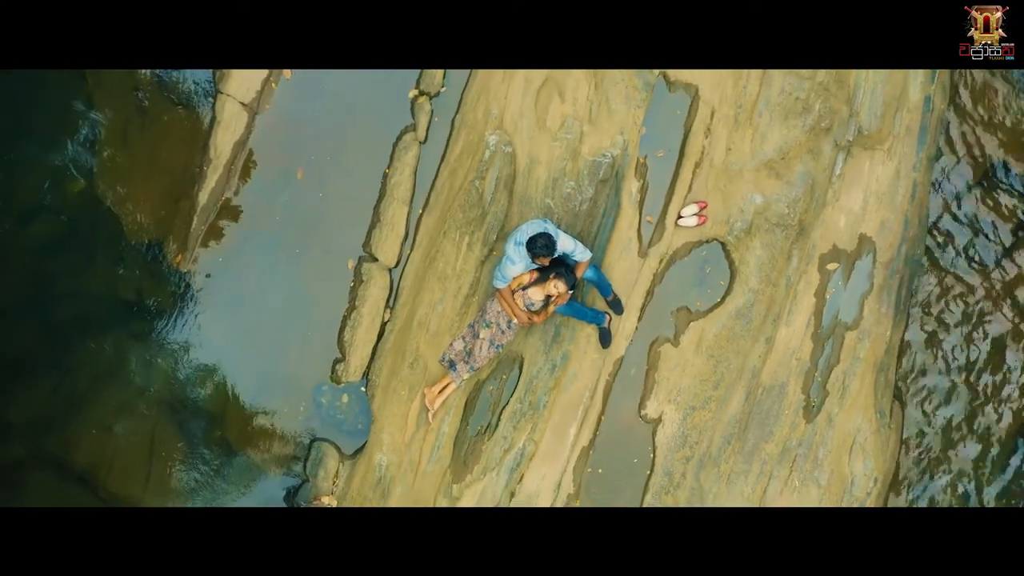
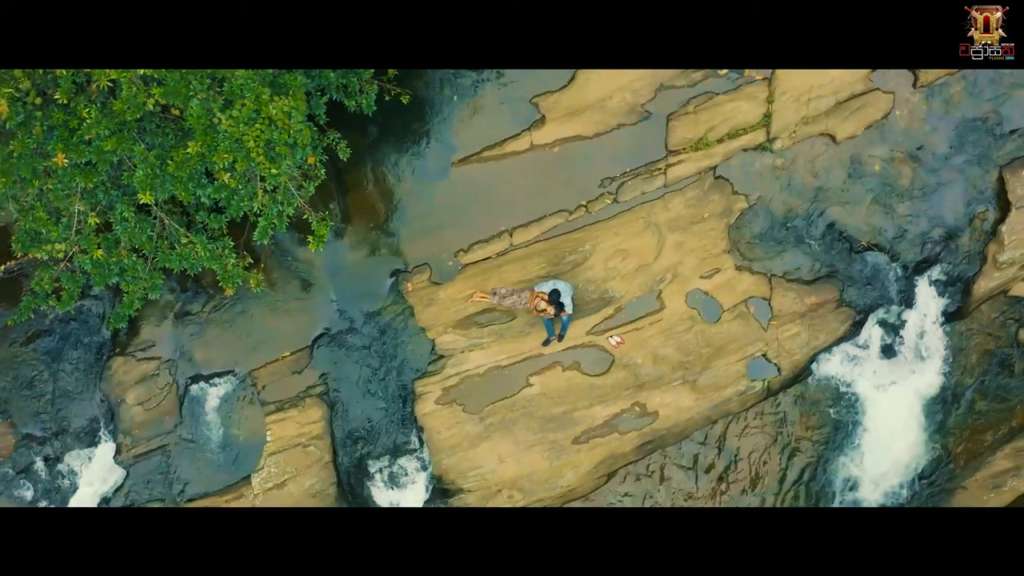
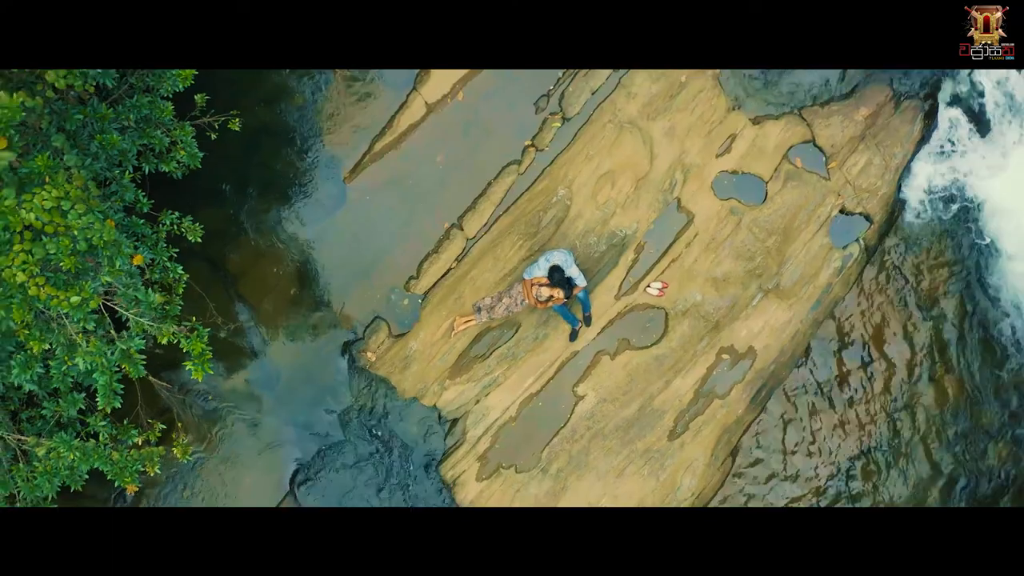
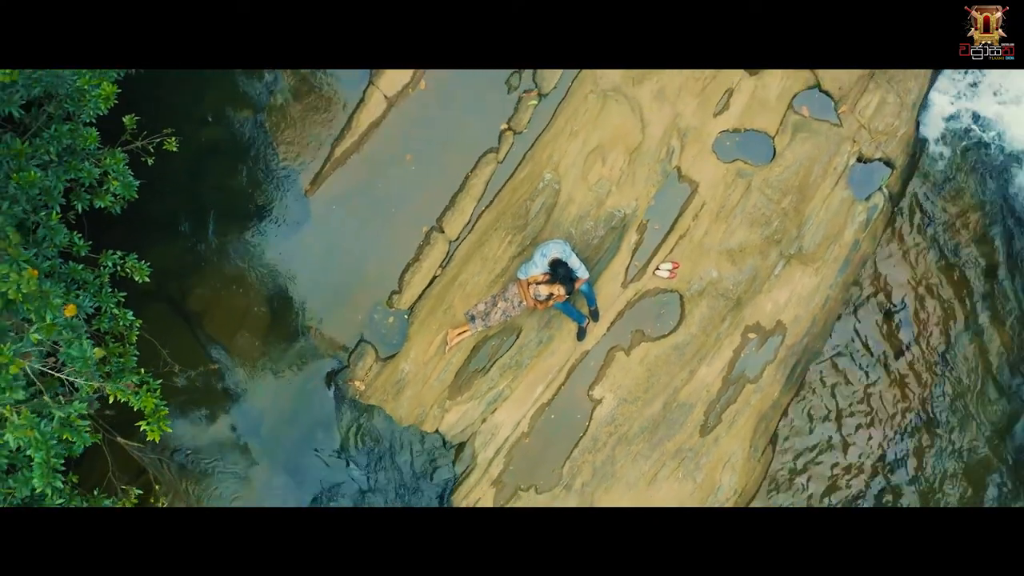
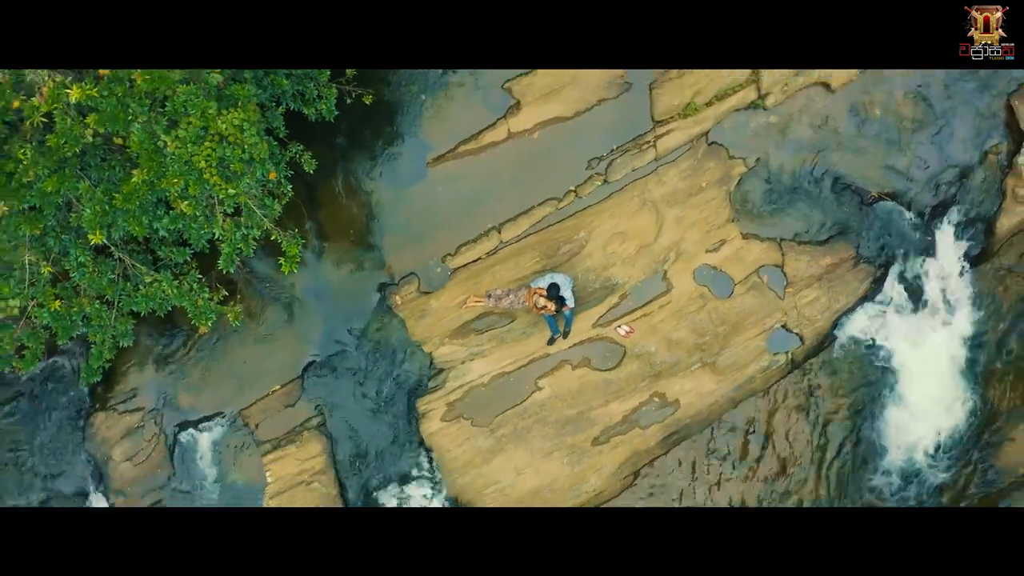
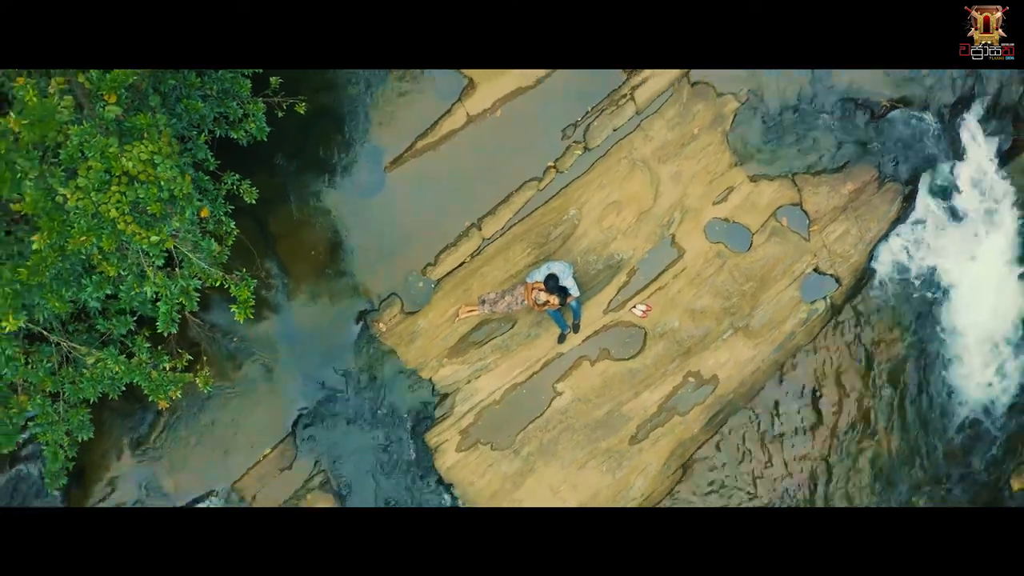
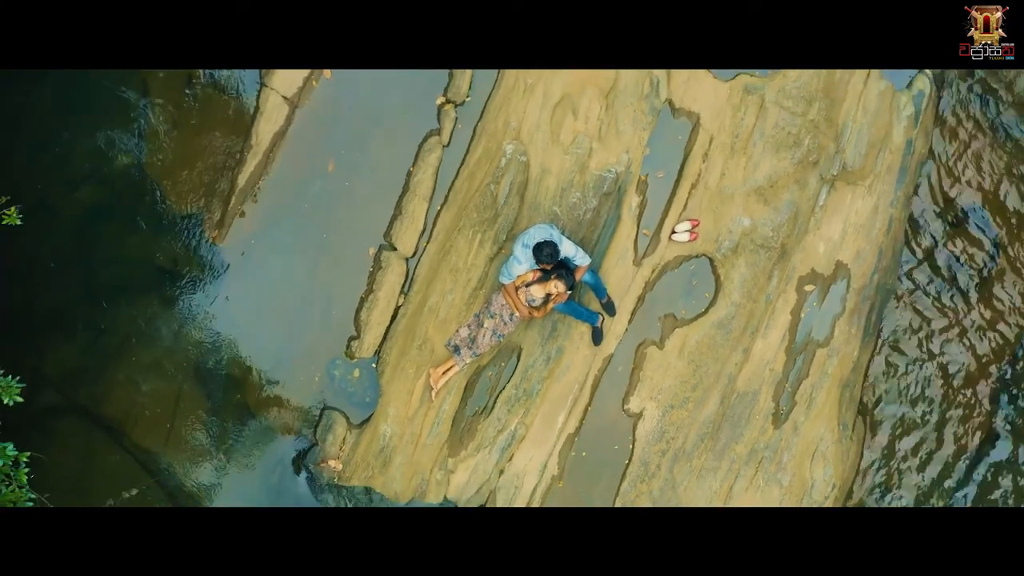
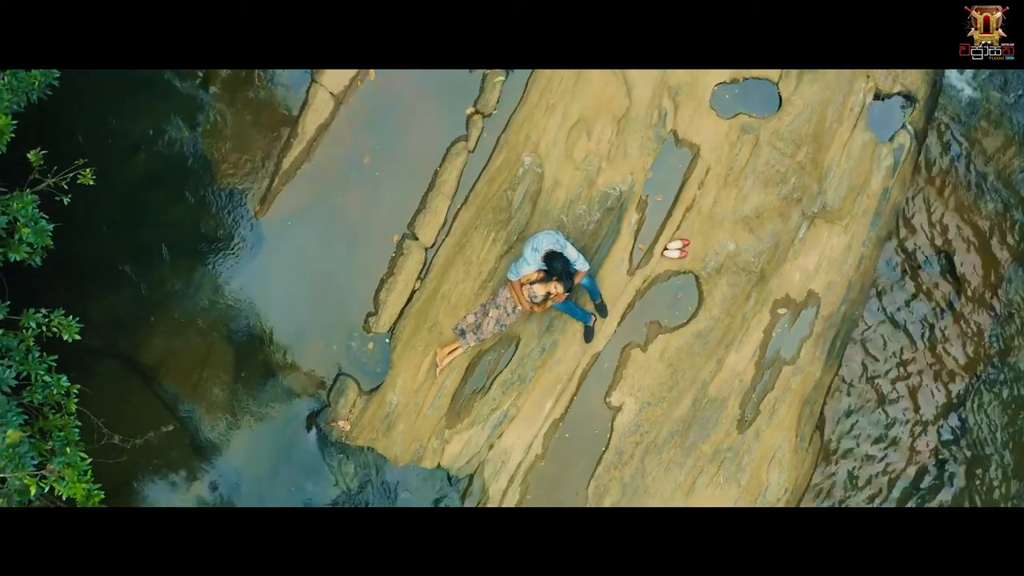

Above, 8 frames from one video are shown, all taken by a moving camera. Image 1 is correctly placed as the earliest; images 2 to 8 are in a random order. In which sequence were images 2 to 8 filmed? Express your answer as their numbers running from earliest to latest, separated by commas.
7, 8, 4, 3, 6, 5, 2
